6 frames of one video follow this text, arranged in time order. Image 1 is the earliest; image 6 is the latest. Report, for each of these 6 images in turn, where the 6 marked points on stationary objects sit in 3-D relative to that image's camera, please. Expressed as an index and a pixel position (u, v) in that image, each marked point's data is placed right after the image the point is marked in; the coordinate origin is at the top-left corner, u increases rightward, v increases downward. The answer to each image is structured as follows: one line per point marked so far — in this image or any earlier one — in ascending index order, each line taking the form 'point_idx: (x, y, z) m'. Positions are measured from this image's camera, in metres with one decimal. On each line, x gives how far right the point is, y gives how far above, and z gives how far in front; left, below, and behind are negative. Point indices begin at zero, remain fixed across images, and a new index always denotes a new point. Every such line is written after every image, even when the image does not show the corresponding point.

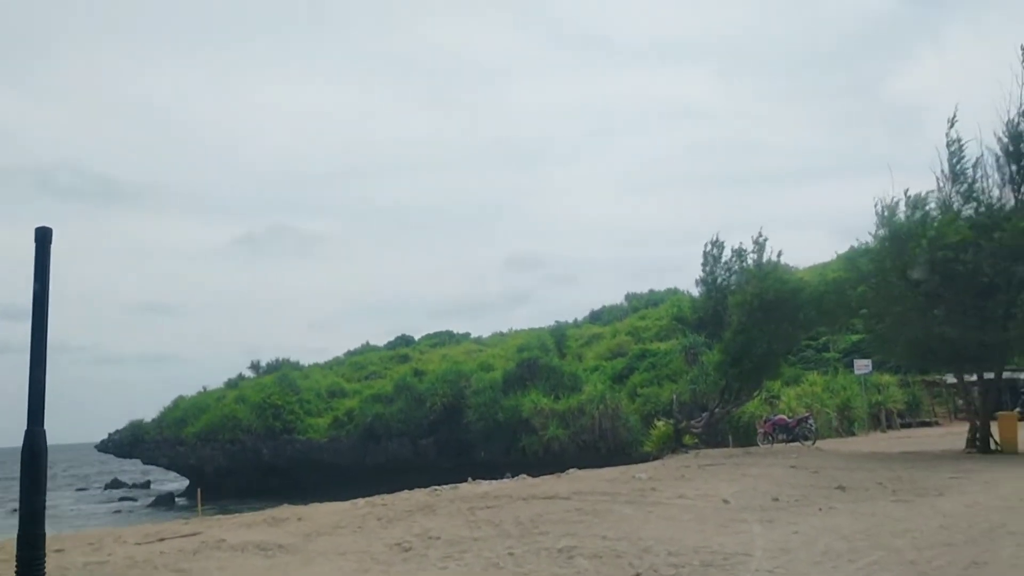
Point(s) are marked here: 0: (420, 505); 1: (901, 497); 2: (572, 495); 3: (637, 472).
0: (-1.3, -3.0, +13.4) m
1: (+5.1, -2.7, +12.5) m
2: (+0.9, -3.0, +13.9) m
3: (+2.3, -3.4, +17.7) m
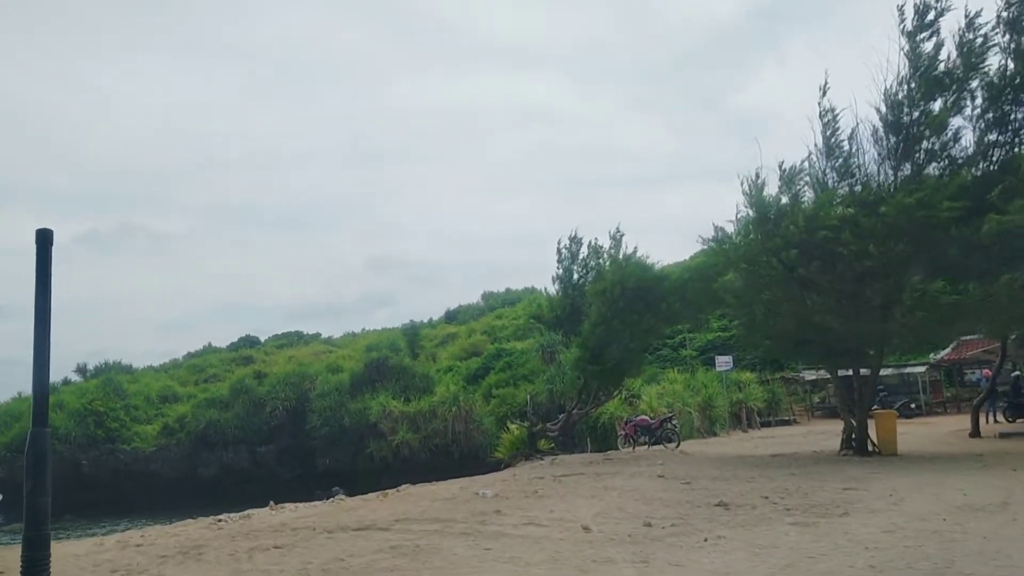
0: (-3.4, -2.7, +10.0) m
1: (+3.0, -2.4, +10.1) m
2: (-1.3, -2.7, +10.9) m
3: (-0.5, -3.1, +14.9) m
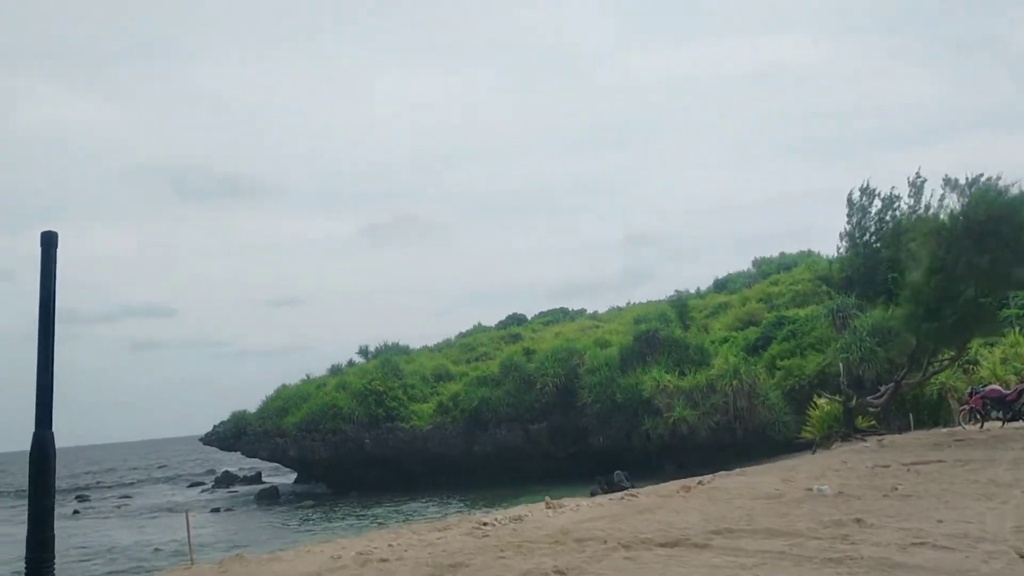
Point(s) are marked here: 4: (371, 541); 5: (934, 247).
0: (-0.5, -2.2, +7.6) m
1: (+5.7, -1.6, +5.9) m
2: (+1.7, -2.0, +7.9) m
3: (+3.6, -2.3, +11.5) m
4: (-1.5, -2.7, +10.2) m
5: (+7.9, +0.7, +18.1) m
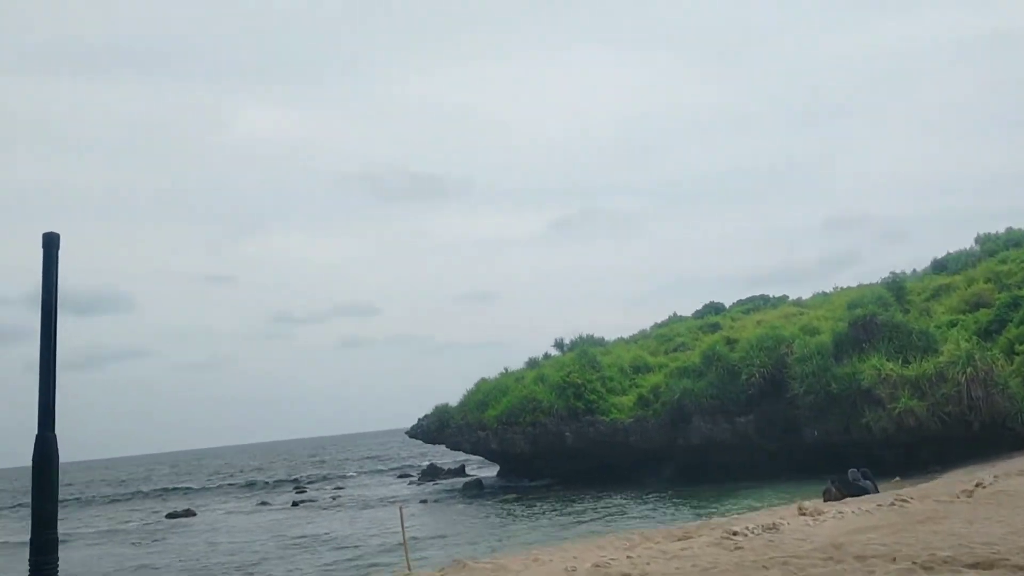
0: (+1.2, -2.0, +6.4) m
1: (+7.0, -1.2, +3.6) m
2: (+3.5, -1.8, +6.3) m
3: (+6.0, -1.9, +9.4) m
4: (+0.8, -2.5, +9.2) m
5: (+11.5, +1.3, +15.1) m
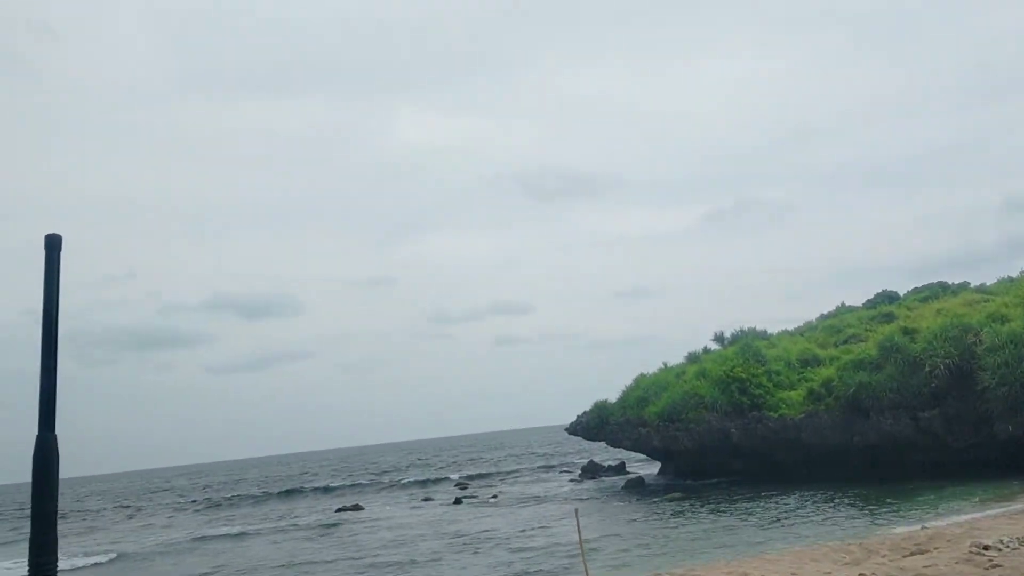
0: (+2.5, -1.8, +5.3) m
1: (+7.7, -0.9, +1.6) m
2: (+4.6, -1.5, +4.8) m
3: (+7.7, -1.6, +7.5) m
4: (+2.5, -2.3, +8.1) m
5: (+13.9, +1.8, +12.2) m
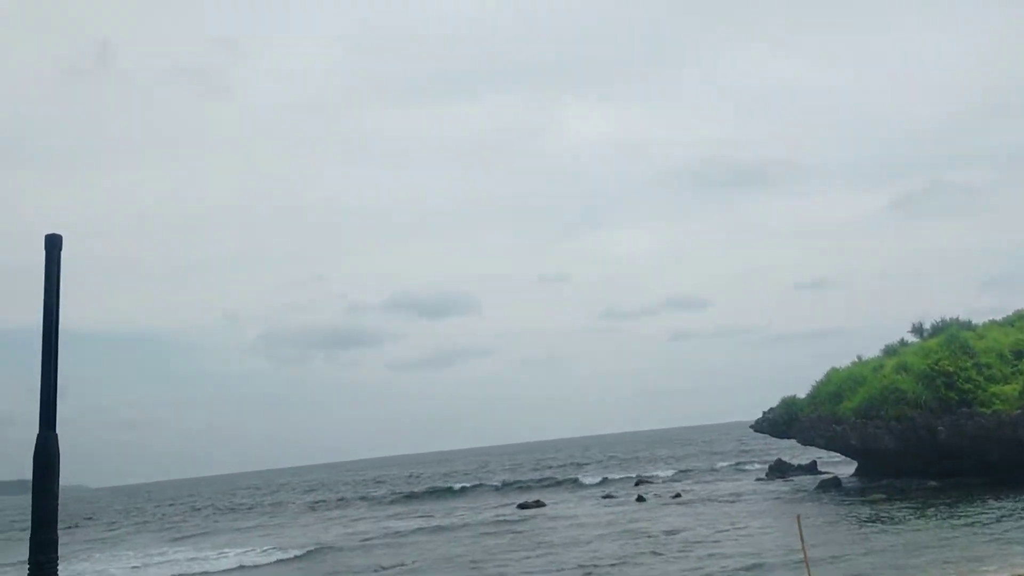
0: (+3.5, -1.5, +3.6) m
1: (+7.9, -0.5, -1.0) m
2: (+5.5, -1.2, +2.7) m
3: (+9.0, -1.2, +4.9) m
4: (+4.0, -2.0, +6.3) m
5: (+15.9, +2.3, +8.4) m
